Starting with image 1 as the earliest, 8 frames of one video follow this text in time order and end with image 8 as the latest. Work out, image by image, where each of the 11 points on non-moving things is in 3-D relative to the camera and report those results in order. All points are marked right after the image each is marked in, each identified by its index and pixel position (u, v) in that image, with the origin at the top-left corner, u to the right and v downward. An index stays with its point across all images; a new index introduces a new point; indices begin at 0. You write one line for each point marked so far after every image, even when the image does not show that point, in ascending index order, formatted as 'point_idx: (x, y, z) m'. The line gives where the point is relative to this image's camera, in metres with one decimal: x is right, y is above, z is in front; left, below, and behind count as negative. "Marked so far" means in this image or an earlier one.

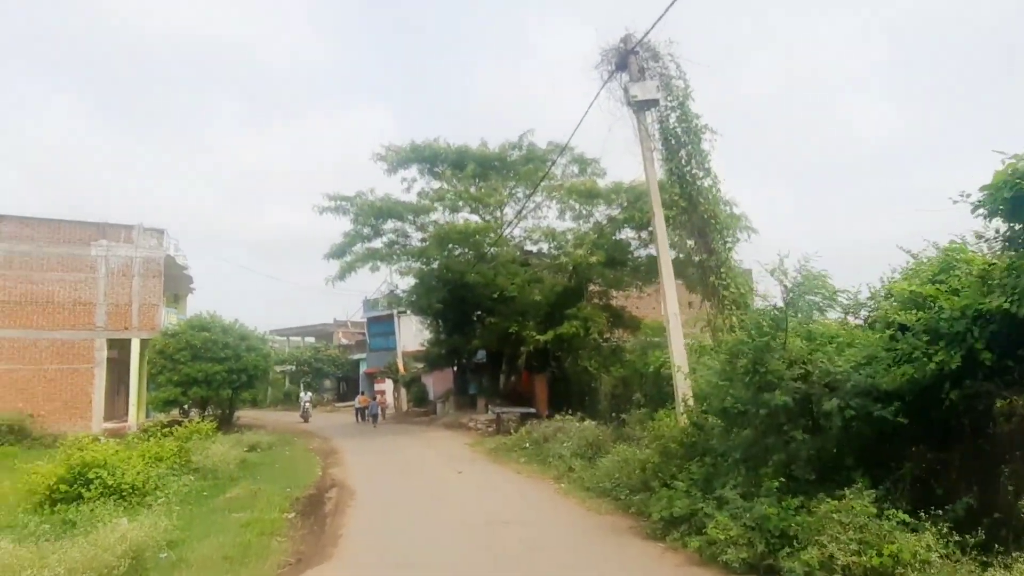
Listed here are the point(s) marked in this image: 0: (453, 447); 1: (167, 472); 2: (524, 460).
0: (-1.5, -4.0, +17.3) m
1: (-6.0, -3.2, +11.8) m
2: (+0.2, -3.2, +12.9) m
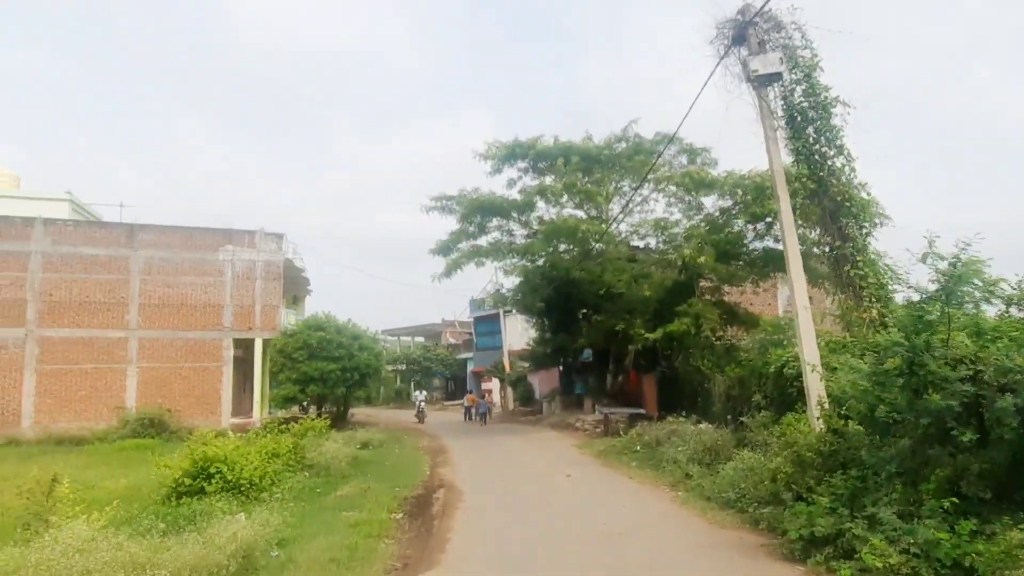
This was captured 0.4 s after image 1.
0: (+1.2, -3.9, +16.8) m
1: (-4.1, -3.2, +12.1) m
2: (+2.2, -3.2, +12.3) m
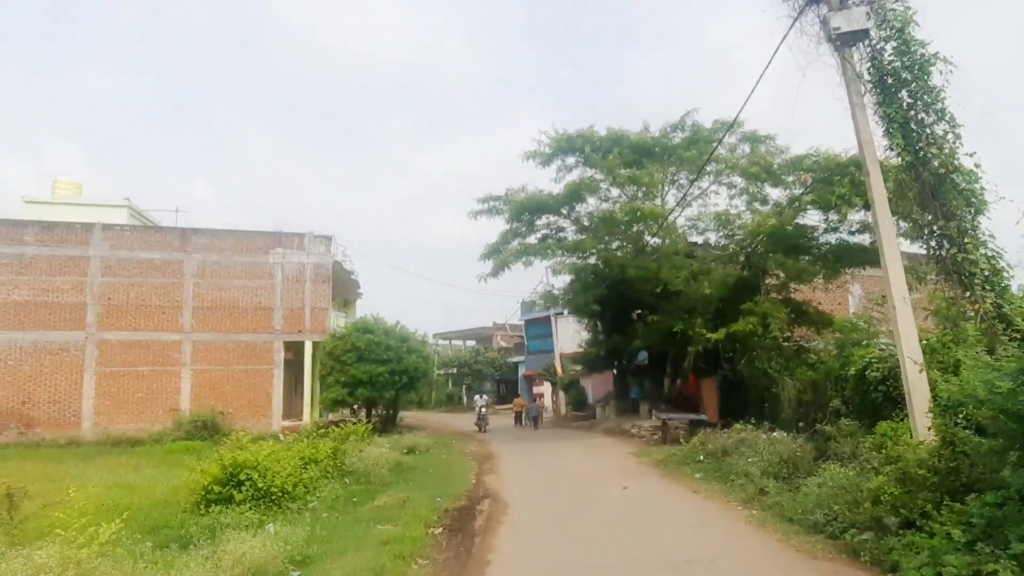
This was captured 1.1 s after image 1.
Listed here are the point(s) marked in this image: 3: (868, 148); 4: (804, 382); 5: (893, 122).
0: (+2.4, -3.9, +15.7) m
1: (-3.2, -3.2, +11.5) m
2: (+3.1, -3.1, +11.1) m
3: (+4.3, +1.7, +8.2) m
4: (+7.0, -2.3, +16.4) m
5: (+4.7, +2.0, +8.4) m
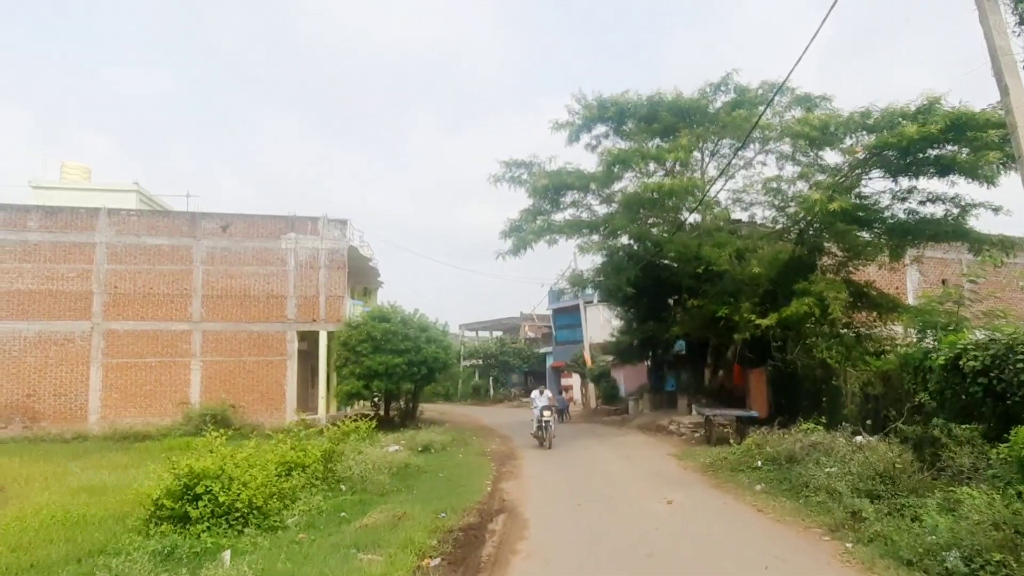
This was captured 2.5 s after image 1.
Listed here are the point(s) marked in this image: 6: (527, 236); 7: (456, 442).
0: (+2.9, -3.4, +13.7) m
1: (-3.0, -2.8, +9.7) m
2: (+3.3, -2.7, +9.1) m
3: (+4.4, +2.1, +6.1) m
4: (+7.5, -1.8, +14.2) m
5: (+4.8, +2.4, +6.3) m
6: (+0.5, +1.5, +19.8) m
7: (-1.6, -4.4, +19.7) m
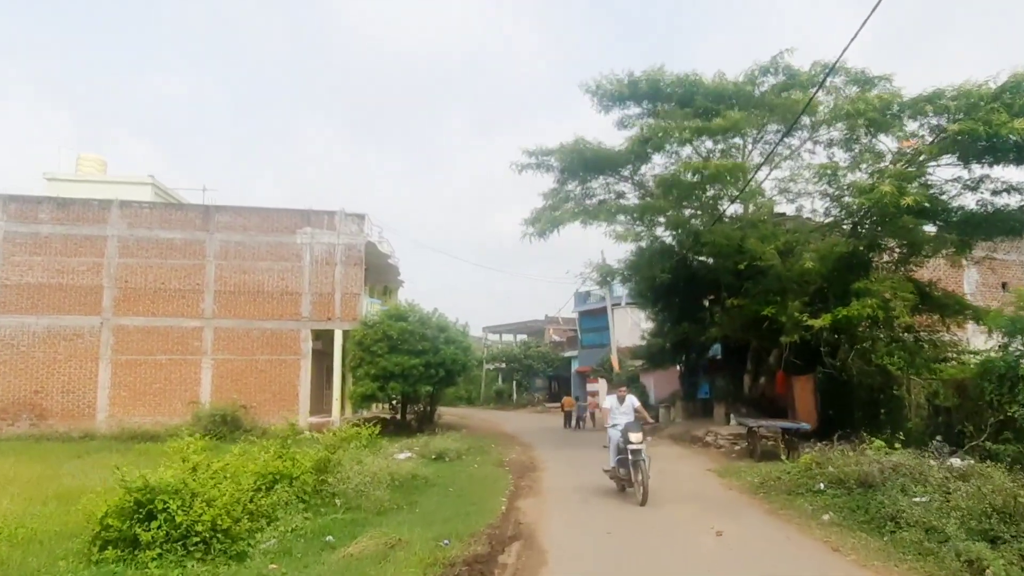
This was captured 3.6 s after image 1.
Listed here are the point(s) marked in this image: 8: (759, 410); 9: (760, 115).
0: (+3.2, -3.3, +12.2) m
1: (-2.7, -2.6, +8.4) m
2: (+3.5, -2.5, +7.5) m
3: (+4.5, +2.2, +4.5) m
4: (+7.9, -1.7, +12.5) m
5: (+4.9, +2.5, +4.7) m
6: (+1.1, +1.6, +18.4) m
7: (-1.0, -4.3, +18.3) m
8: (+6.8, -3.3, +18.9) m
9: (+6.1, +4.3, +17.2) m
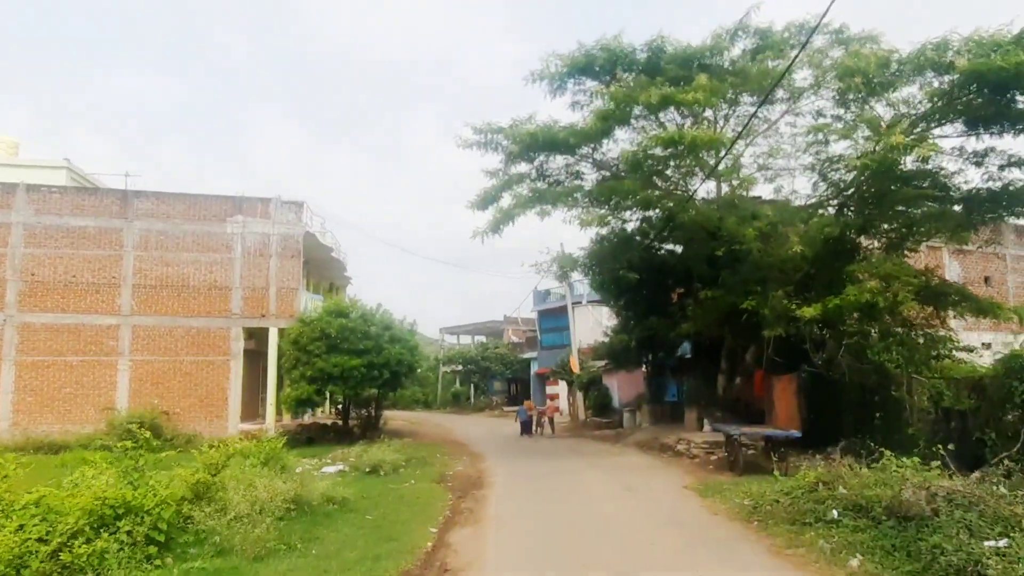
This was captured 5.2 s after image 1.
0: (+2.3, -3.1, +10.2) m
1: (-3.4, -2.3, +6.0) m
2: (+2.9, -2.2, +5.6) m
3: (+4.0, +2.5, +2.6) m
4: (+6.9, -1.5, +10.7) m
5: (+4.4, +2.8, +2.8) m
6: (-0.1, +1.9, +16.3) m
7: (-2.3, -4.1, +16.1) m
8: (+5.5, -3.1, +17.1) m
9: (+5.0, +4.5, +15.4) m
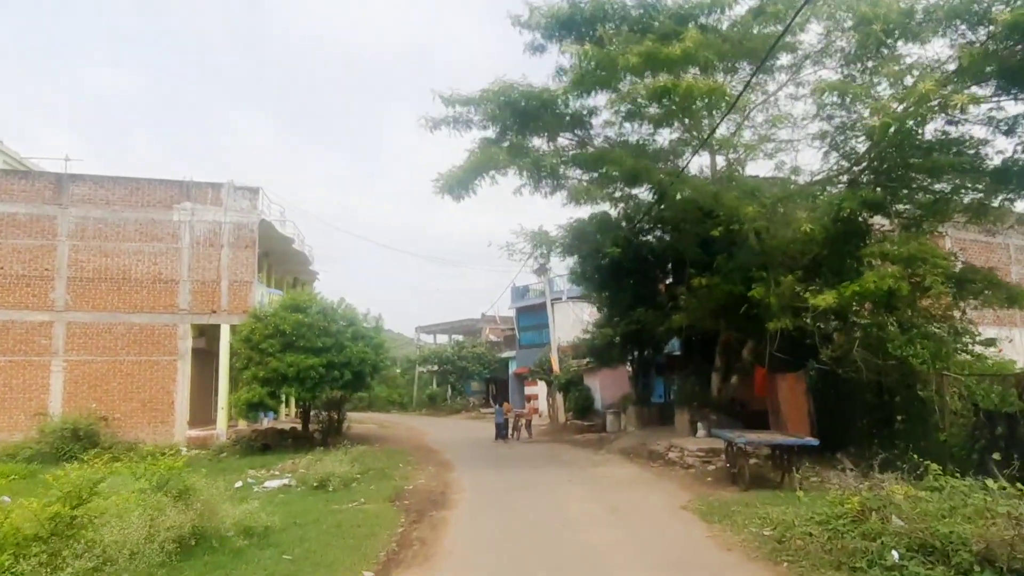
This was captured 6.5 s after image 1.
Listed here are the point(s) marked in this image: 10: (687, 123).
0: (+1.9, -2.8, +8.4) m
1: (-3.8, -2.1, +4.1) m
2: (+2.5, -2.0, +3.8) m
3: (+3.8, +2.8, +0.9) m
4: (+6.5, -1.2, +9.1) m
5: (+4.2, +3.1, +1.1) m
6: (-0.8, +2.1, +14.4) m
7: (-2.9, -3.8, +14.1) m
8: (+4.9, -2.9, +15.3) m
9: (+4.3, +4.8, +13.7) m
10: (+3.4, +3.2, +13.2) m
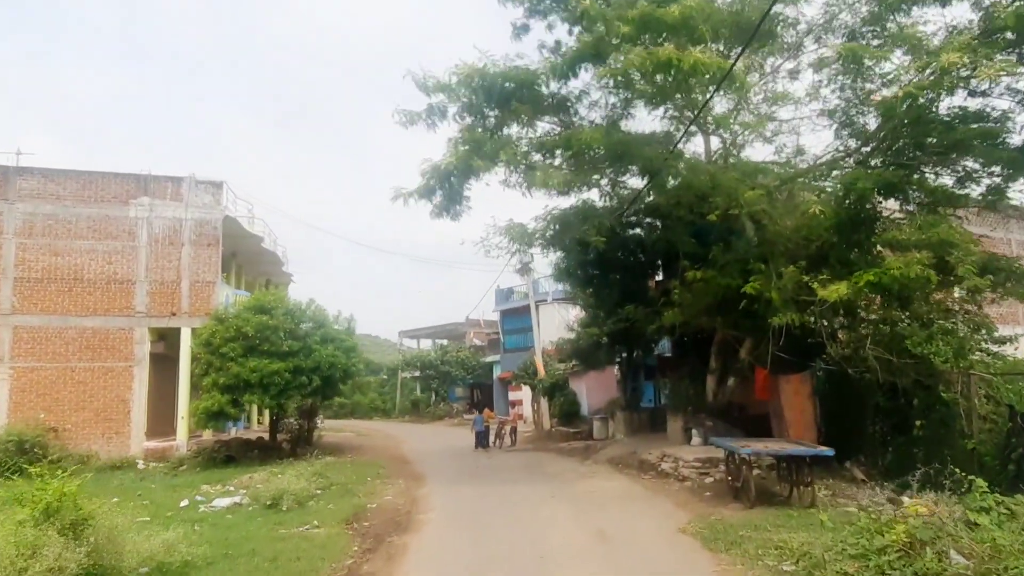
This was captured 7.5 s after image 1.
0: (+1.5, -2.7, +7.1) m
1: (-4.0, -1.9, +2.7) m
2: (+2.3, -1.8, +2.5) m
3: (+3.6, +3.0, -0.3) m
4: (+6.1, -1.0, +7.9) m
5: (+4.0, +3.3, -0.1) m
6: (-1.2, +2.2, +13.1) m
7: (-3.3, -3.8, +12.8) m
8: (+4.4, -2.8, +14.1) m
9: (+3.9, +4.9, +12.5) m
10: (+2.9, +3.3, +12.0) m
